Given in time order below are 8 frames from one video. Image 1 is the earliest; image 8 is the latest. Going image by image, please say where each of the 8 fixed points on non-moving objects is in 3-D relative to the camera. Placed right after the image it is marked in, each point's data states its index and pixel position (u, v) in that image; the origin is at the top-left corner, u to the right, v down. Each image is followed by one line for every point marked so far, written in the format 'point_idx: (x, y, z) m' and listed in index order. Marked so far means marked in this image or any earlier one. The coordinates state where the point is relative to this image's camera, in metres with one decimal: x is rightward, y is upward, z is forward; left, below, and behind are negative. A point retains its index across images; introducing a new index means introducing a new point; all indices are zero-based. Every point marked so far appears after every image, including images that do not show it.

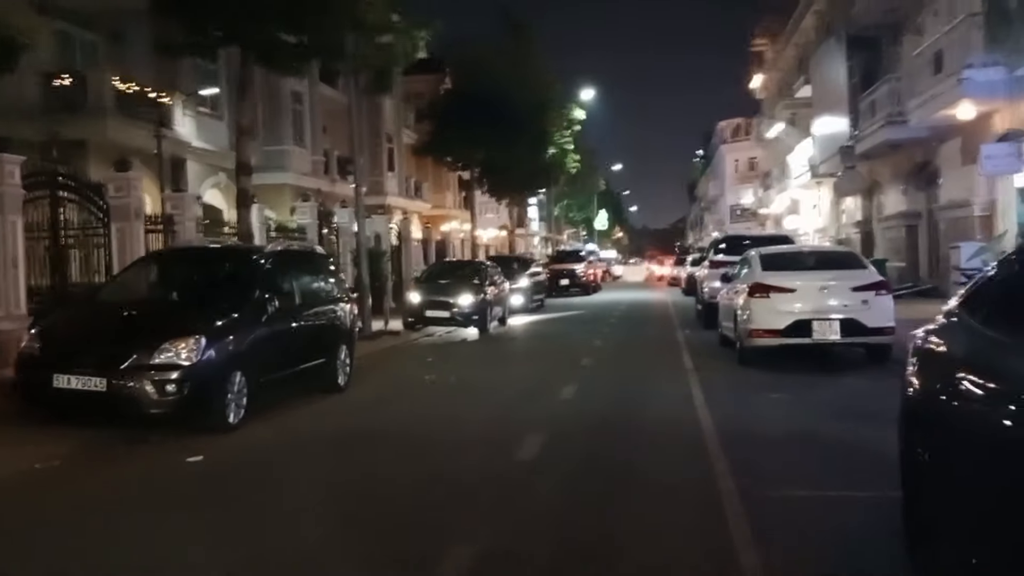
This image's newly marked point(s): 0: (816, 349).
0: (+4.3, -0.9, +17.9) m
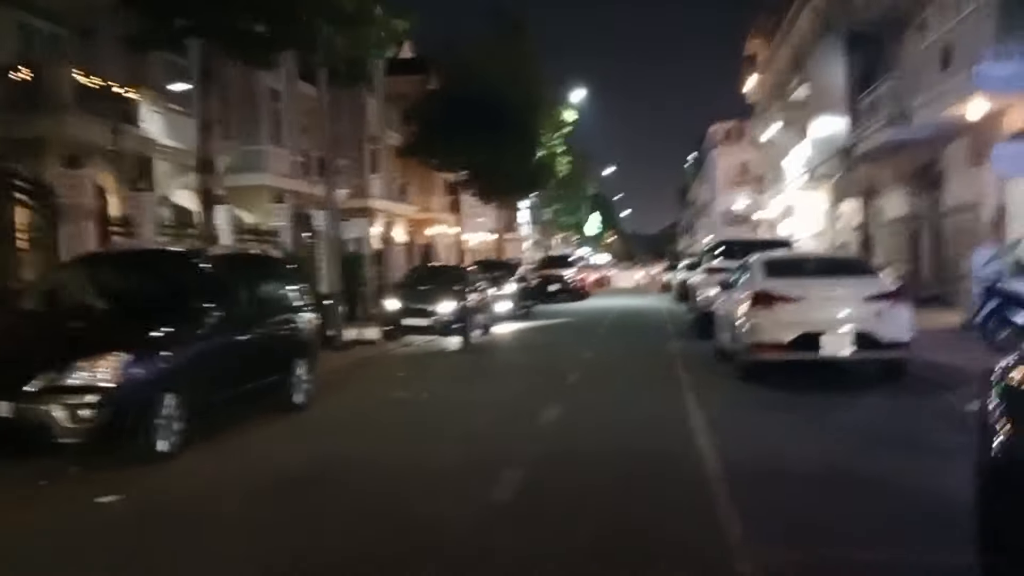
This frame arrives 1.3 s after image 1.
0: (+4.0, -1.1, +16.4) m
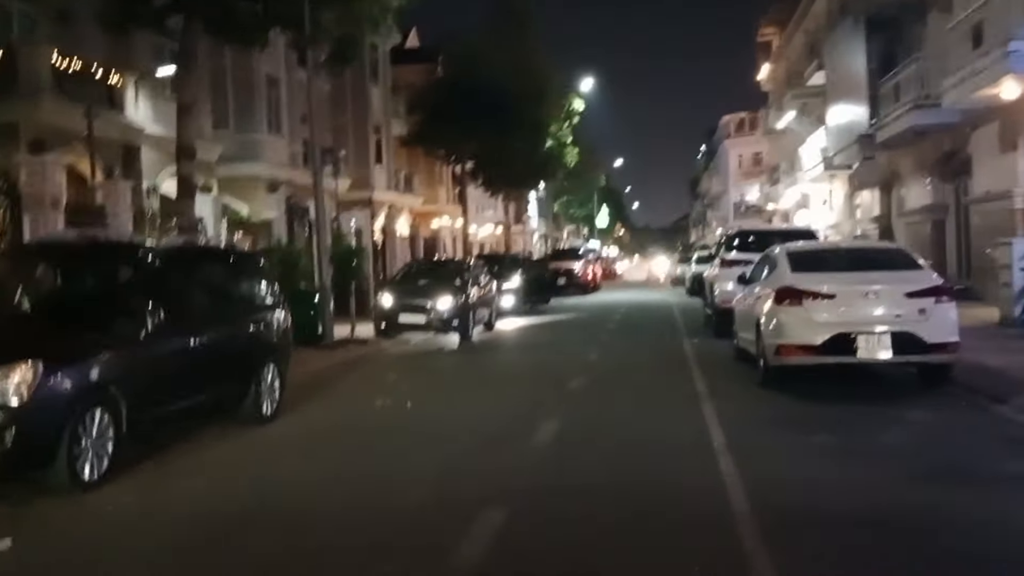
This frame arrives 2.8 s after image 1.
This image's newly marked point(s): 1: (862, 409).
0: (+4.0, -1.0, +14.8) m
1: (+3.4, -1.2, +12.5) m
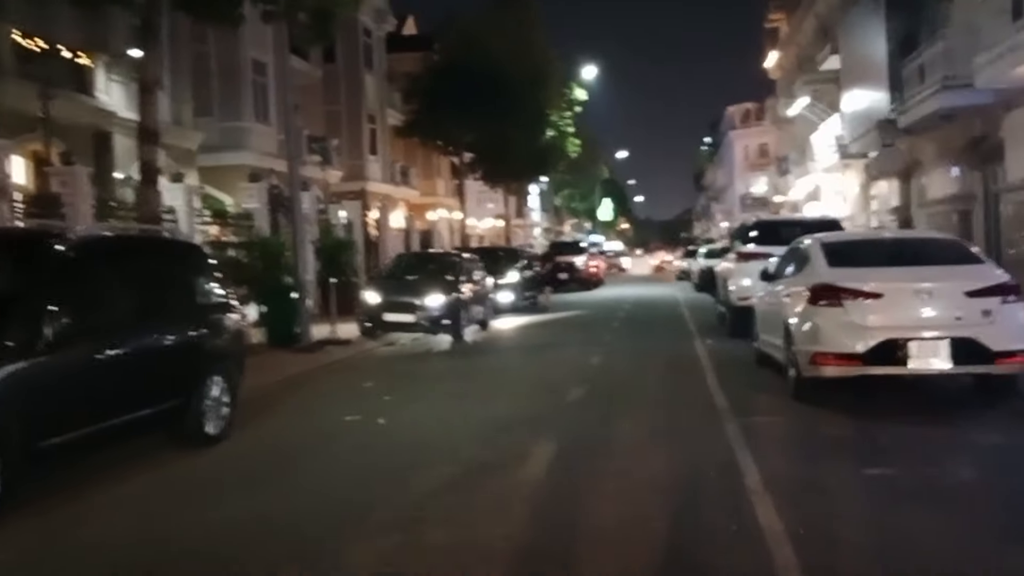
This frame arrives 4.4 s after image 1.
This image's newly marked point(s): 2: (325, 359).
0: (+3.9, -1.0, +12.9) m
1: (+3.4, -1.2, +10.6) m
2: (-2.7, -1.0, +18.8) m
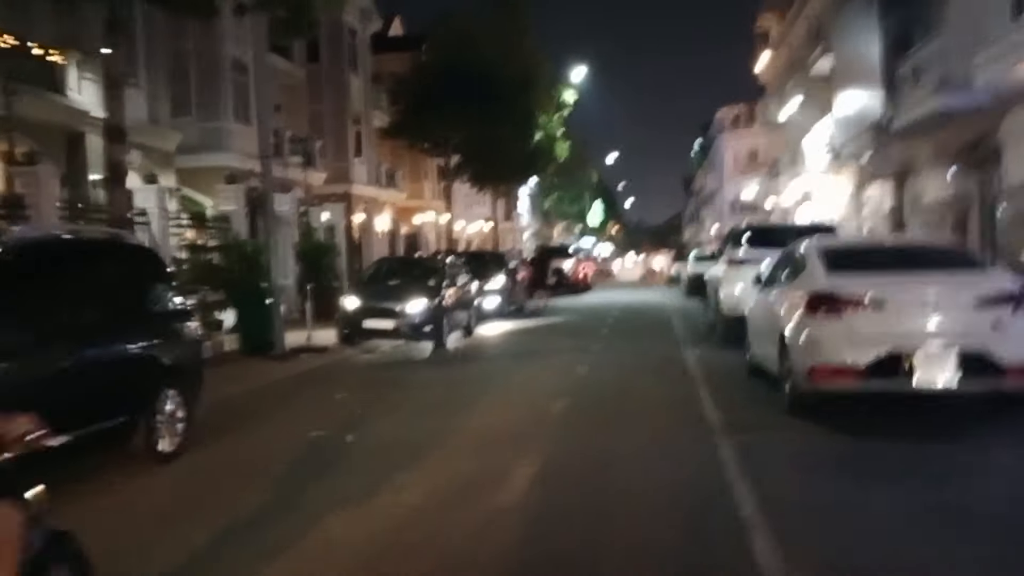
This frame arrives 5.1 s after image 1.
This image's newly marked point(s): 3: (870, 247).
0: (+3.7, -1.0, +12.2) m
1: (+3.2, -1.3, +9.9) m
2: (-3.0, -1.1, +18.0) m
3: (+3.4, +0.4, +12.0) m
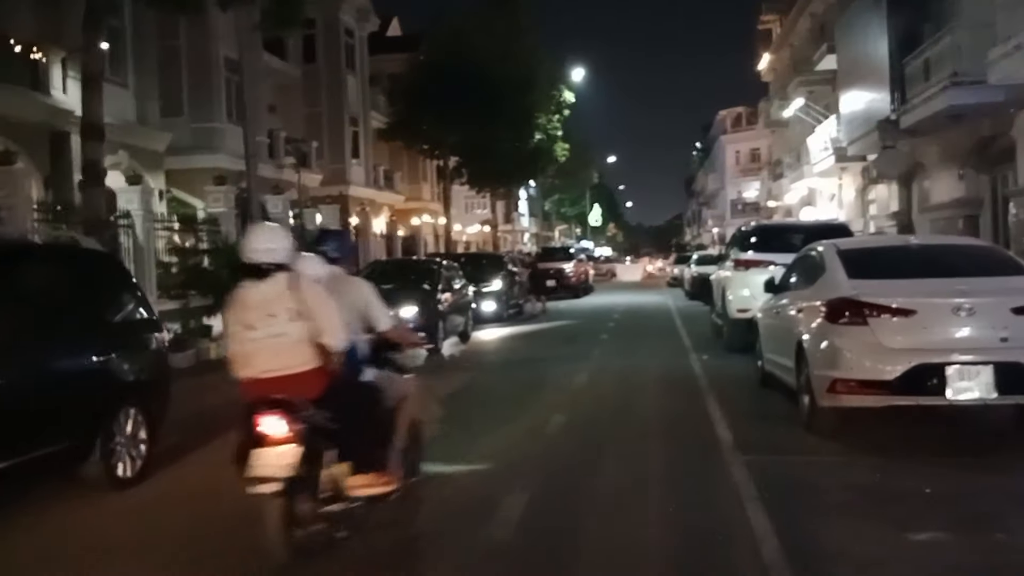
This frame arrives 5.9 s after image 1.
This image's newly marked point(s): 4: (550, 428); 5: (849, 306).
0: (+3.7, -1.1, +11.3) m
1: (+3.1, -1.3, +9.0) m
2: (-3.0, -1.2, +17.1) m
3: (+3.3, +0.3, +11.2) m
4: (+0.4, -1.3, +12.0) m
5: (+2.6, -0.1, +9.8) m
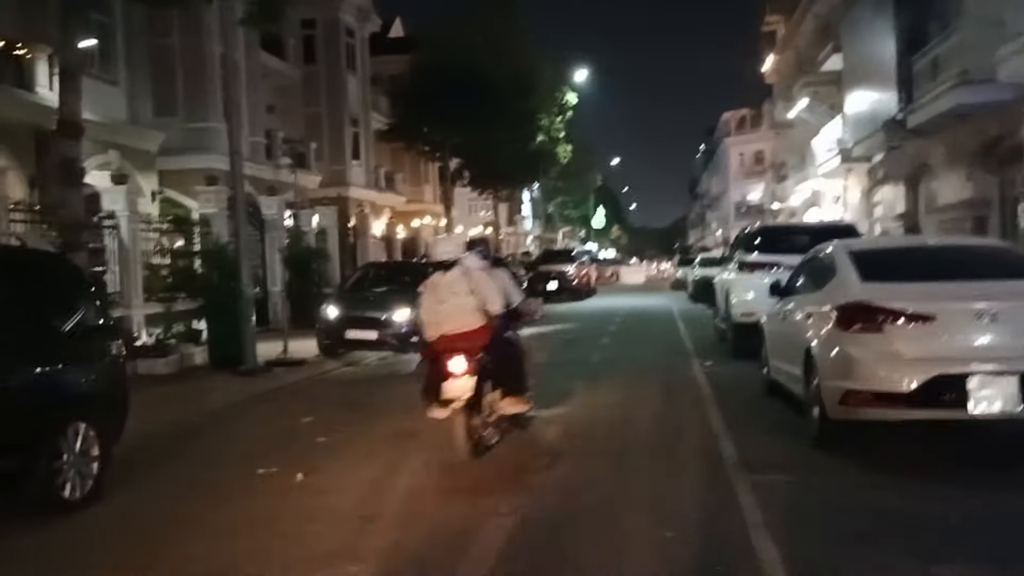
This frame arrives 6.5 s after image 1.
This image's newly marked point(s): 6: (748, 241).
0: (+3.6, -1.1, +10.6) m
1: (+3.0, -1.3, +8.3) m
2: (-3.1, -1.2, +16.5) m
3: (+3.2, +0.3, +10.5) m
4: (+0.3, -1.3, +11.3) m
5: (+2.5, -0.2, +9.2) m
6: (+3.6, +0.7, +19.7) m
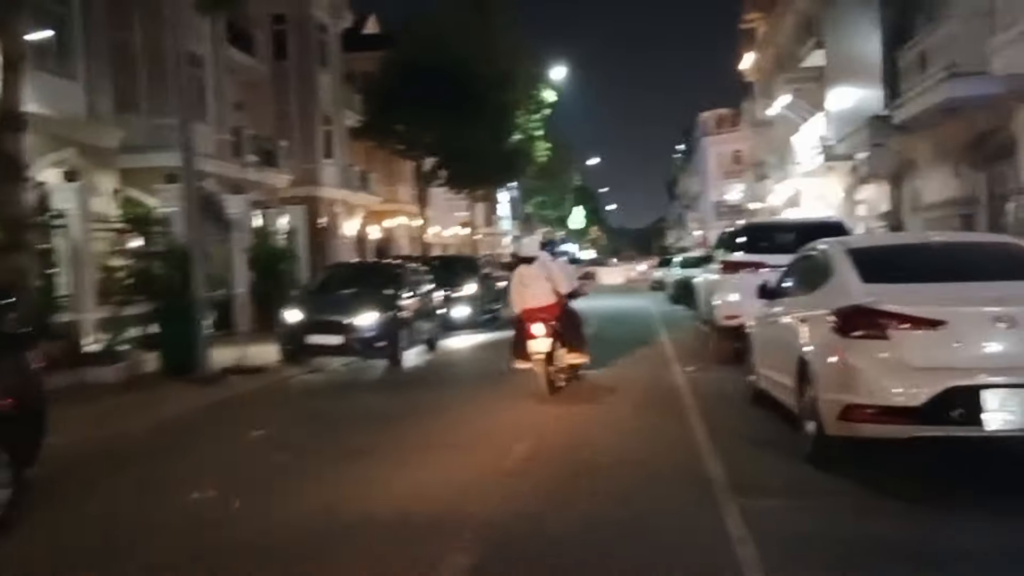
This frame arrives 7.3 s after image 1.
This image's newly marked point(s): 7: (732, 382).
0: (+3.3, -1.1, +9.7) m
1: (+2.8, -1.4, +7.4) m
2: (-3.4, -1.3, +15.5) m
3: (+3.0, +0.3, +9.6) m
4: (0.0, -1.3, +10.3) m
5: (+2.2, -0.2, +8.3) m
6: (+3.2, +0.7, +18.9) m
7: (+2.5, -1.1, +14.9) m
